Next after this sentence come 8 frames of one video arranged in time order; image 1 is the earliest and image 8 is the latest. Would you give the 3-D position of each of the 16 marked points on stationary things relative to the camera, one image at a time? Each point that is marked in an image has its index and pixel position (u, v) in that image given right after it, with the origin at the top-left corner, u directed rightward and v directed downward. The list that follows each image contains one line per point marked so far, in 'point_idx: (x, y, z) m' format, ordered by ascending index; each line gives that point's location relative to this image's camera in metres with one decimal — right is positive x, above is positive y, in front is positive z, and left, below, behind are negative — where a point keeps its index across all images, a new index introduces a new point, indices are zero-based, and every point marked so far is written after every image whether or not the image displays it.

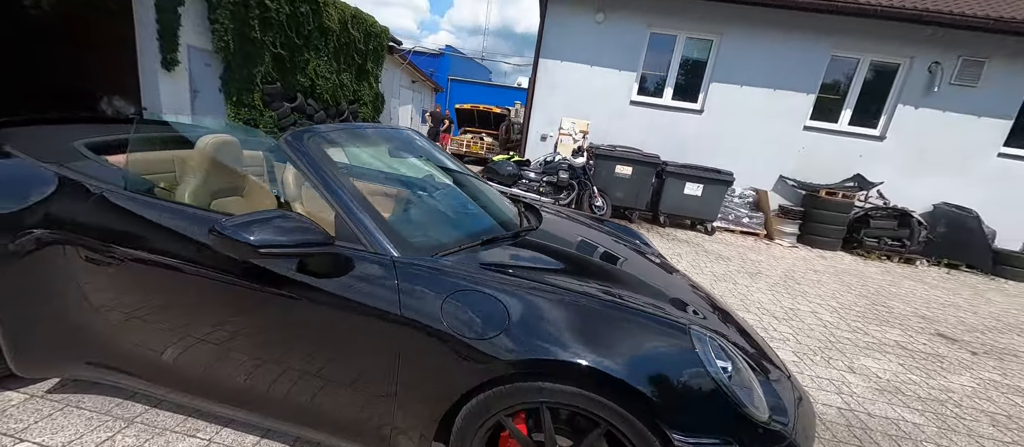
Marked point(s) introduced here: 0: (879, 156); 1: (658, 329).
0: (+7.4, +1.3, +7.3) m
1: (+0.4, -0.3, +1.3) m
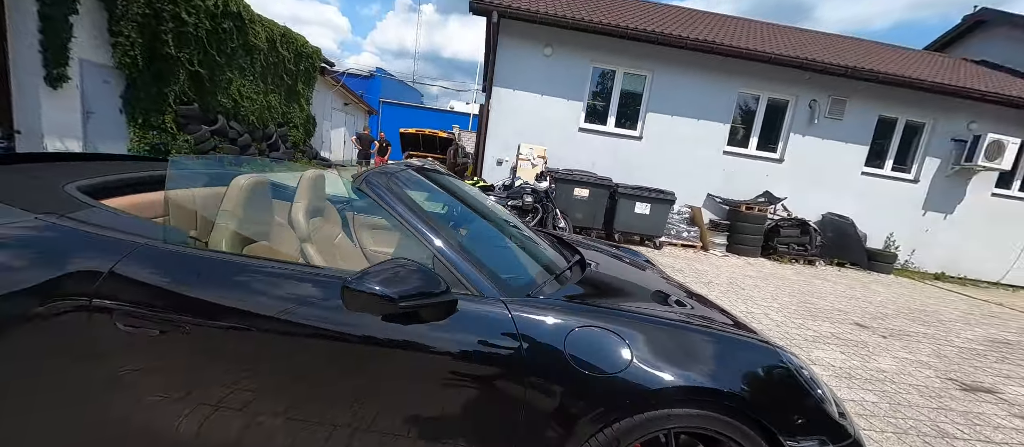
0: (+6.4, +1.1, +8.7) m
1: (+0.8, -0.4, +1.4) m
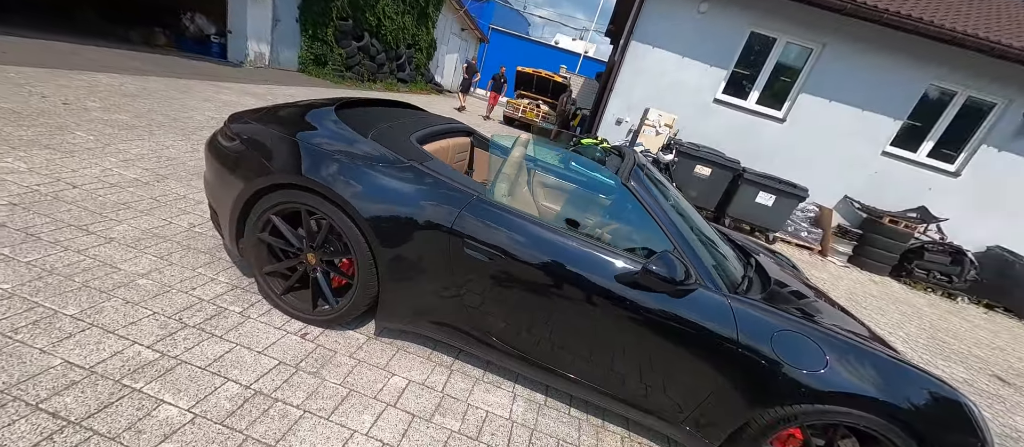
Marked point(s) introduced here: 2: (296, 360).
0: (+8.9, +0.7, +7.6) m
1: (+1.7, -0.6, +1.7) m
2: (-1.1, -0.7, +1.9) m
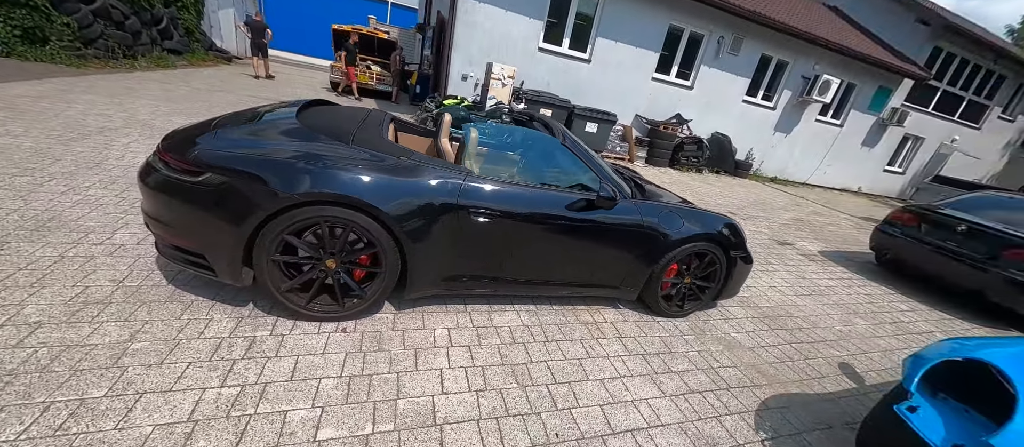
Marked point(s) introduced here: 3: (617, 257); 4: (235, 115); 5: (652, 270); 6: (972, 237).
0: (+5.2, +3.7, +11.0) m
1: (+1.6, +0.1, +3.1) m
2: (-0.9, -0.7, +2.2) m
3: (+0.7, -0.3, +2.8) m
4: (-1.9, +0.7, +2.5) m
5: (+1.1, -0.4, +2.9) m
6: (+5.7, -0.1, +4.6) m
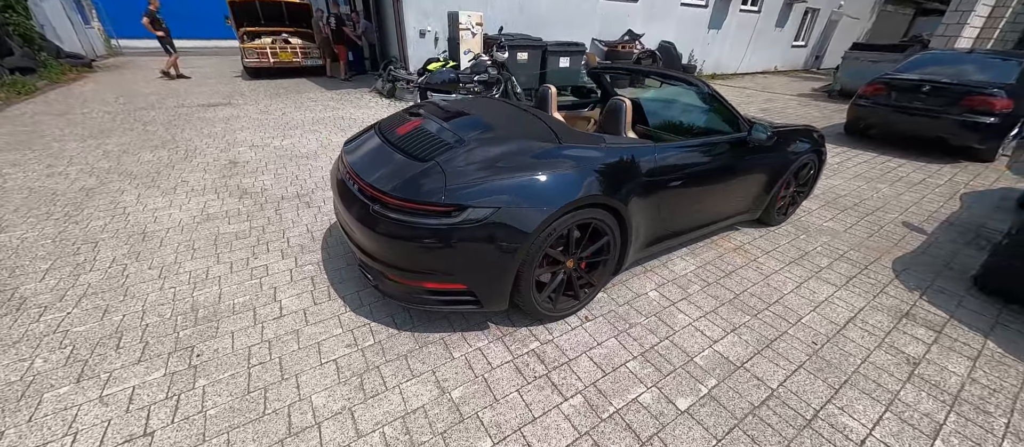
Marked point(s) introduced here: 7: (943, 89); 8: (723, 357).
0: (+3.7, +6.3, +11.1) m
1: (+2.7, +0.9, +3.5) m
2: (+0.7, -0.7, +2.4) m
3: (+2.0, +0.3, +3.1) m
4: (-0.7, +0.5, +2.3) m
5: (+2.3, +0.3, +3.3) m
6: (+6.3, +2.0, +5.6) m
7: (+6.4, +2.0, +5.5) m
8: (+1.3, -0.8, +2.2) m
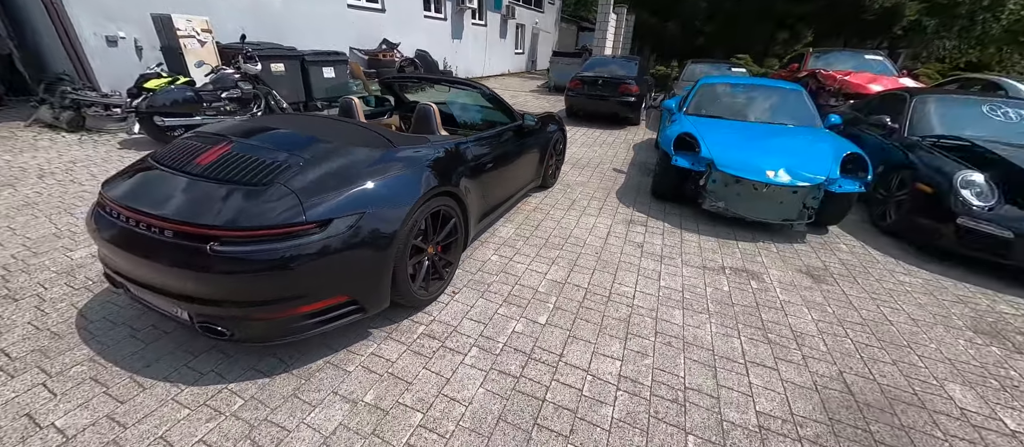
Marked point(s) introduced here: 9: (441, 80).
0: (-4.0, +6.2, +11.5) m
1: (+0.4, +1.4, +4.8) m
2: (-0.3, -0.5, +2.9) m
3: (+0.2, +0.7, +4.2) m
4: (-1.6, +0.3, +2.0) m
5: (+0.4, +0.7, +4.5) m
6: (+2.1, +3.2, +8.4) m
7: (+2.2, +3.2, +8.3) m
8: (+0.3, -0.5, +3.0) m
9: (-0.7, +1.4, +3.5) m
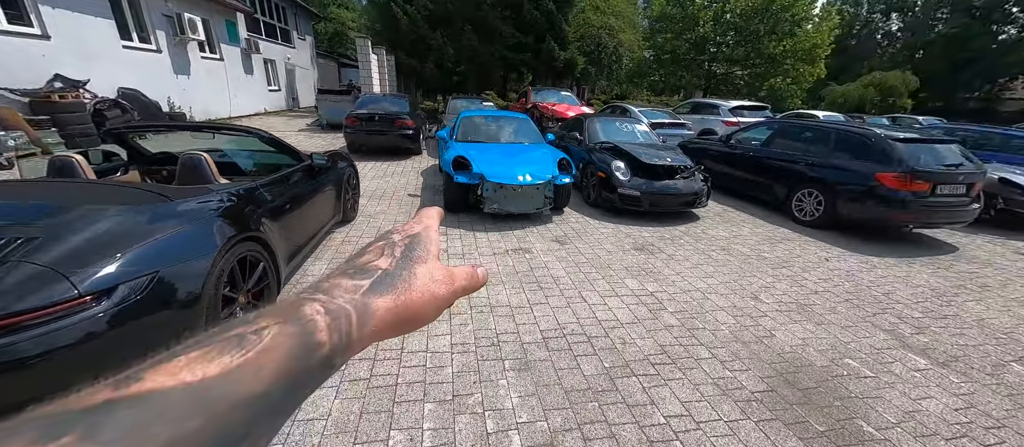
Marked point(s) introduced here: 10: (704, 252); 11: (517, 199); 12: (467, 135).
0: (-10.5, +3.9, +8.6) m
1: (-2.4, +0.9, +4.9) m
2: (-1.6, -0.8, +2.9) m
3: (-2.1, +0.3, +4.2) m
4: (-2.5, -0.2, +1.5) m
5: (-2.1, +0.3, +4.6) m
6: (-3.1, +2.5, +8.9) m
7: (-3.1, +2.5, +8.9) m
8: (-1.2, -0.7, +3.3) m
9: (-2.7, +0.8, +3.2) m
10: (+1.8, -0.3, +3.5) m
11: (0.0, +0.3, +4.1) m
12: (-0.7, +1.3, +5.4) m
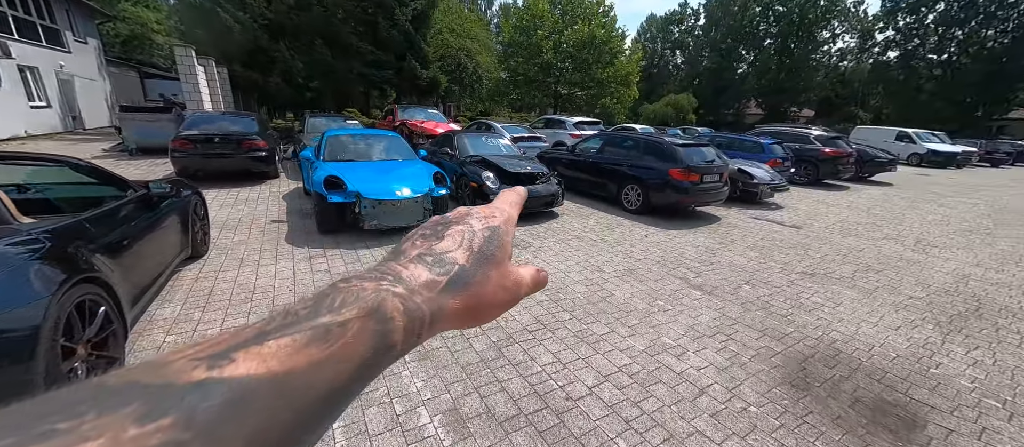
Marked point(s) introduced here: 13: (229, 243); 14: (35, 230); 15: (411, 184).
0: (-13.1, +2.5, +5.3) m
1: (-4.0, +0.5, +4.3) m
2: (-2.4, -1.1, +2.5) m
3: (-3.4, -0.1, +3.7) m
4: (-2.9, -0.5, +1.0) m
5: (-3.5, -0.1, +4.0) m
6: (-6.1, +1.7, +7.8) m
7: (-6.0, +1.8, +7.8) m
8: (-2.1, -0.9, +3.1) m
9: (-3.7, +0.5, +2.6) m
10: (+0.6, -0.2, +4.3) m
11: (-1.4, +0.1, +4.3) m
12: (-2.5, +1.0, +5.3) m
13: (-3.4, -0.4, +4.6) m
14: (-2.9, 0.0, +2.2) m
15: (-1.2, +0.5, +4.5) m
